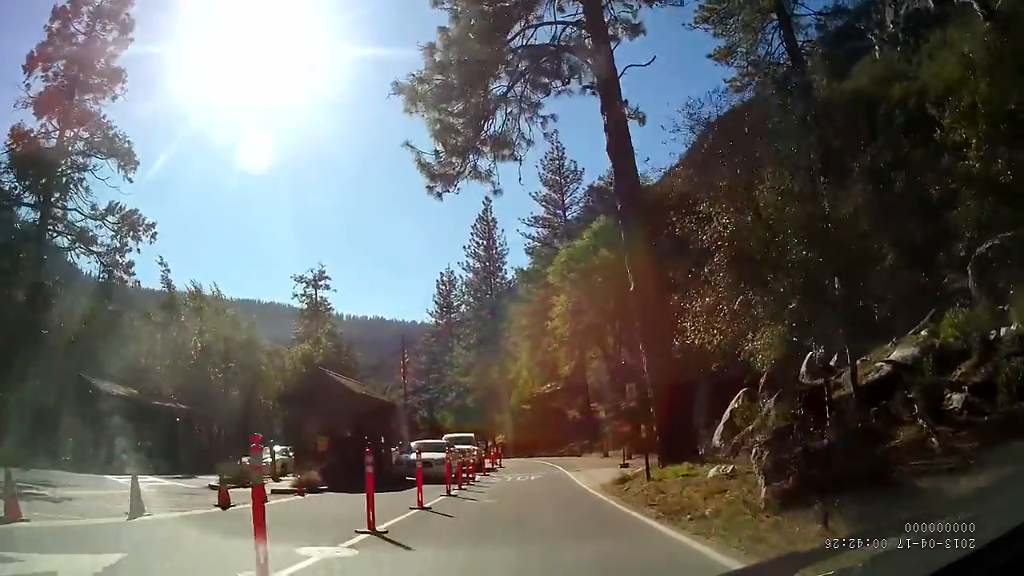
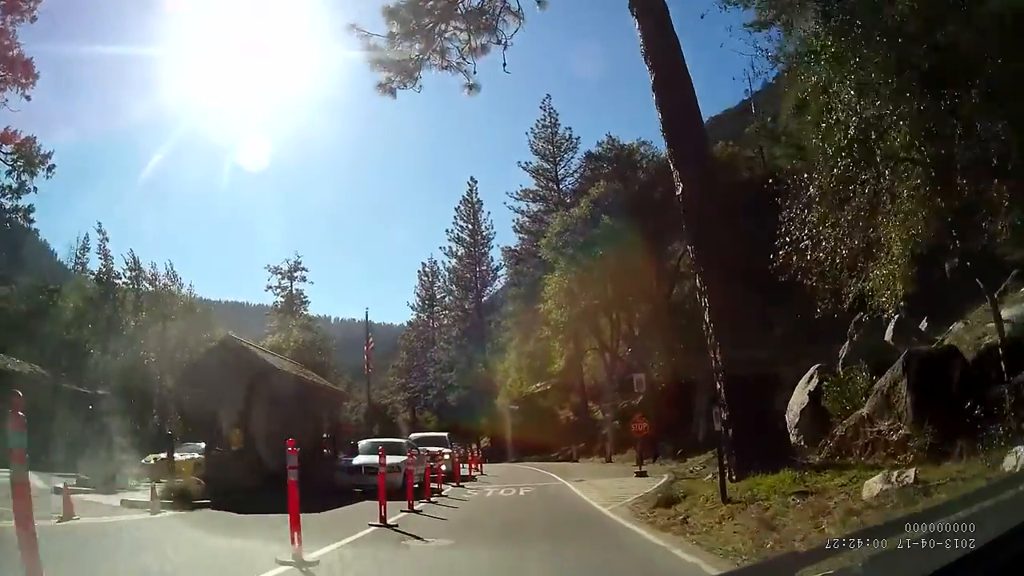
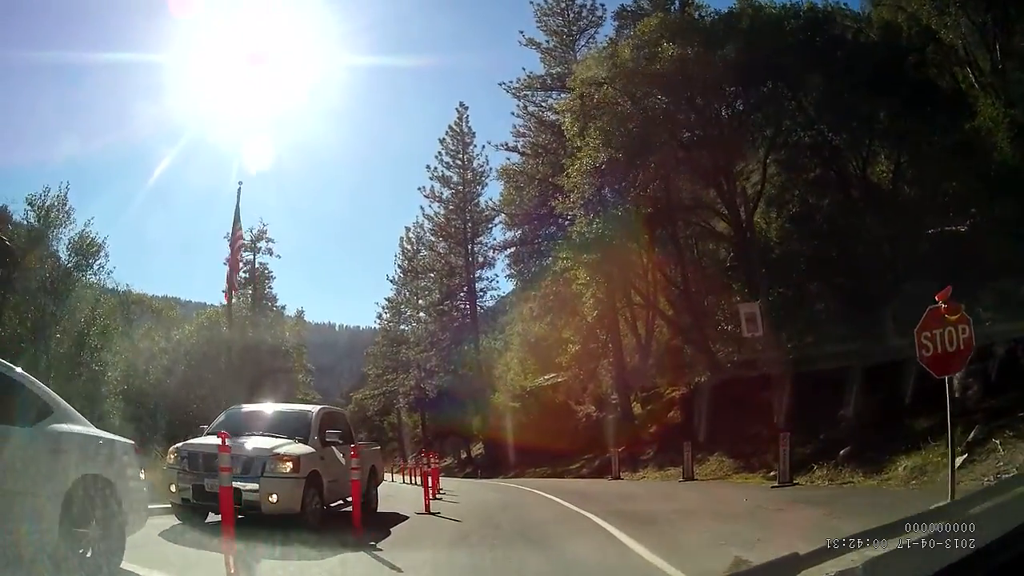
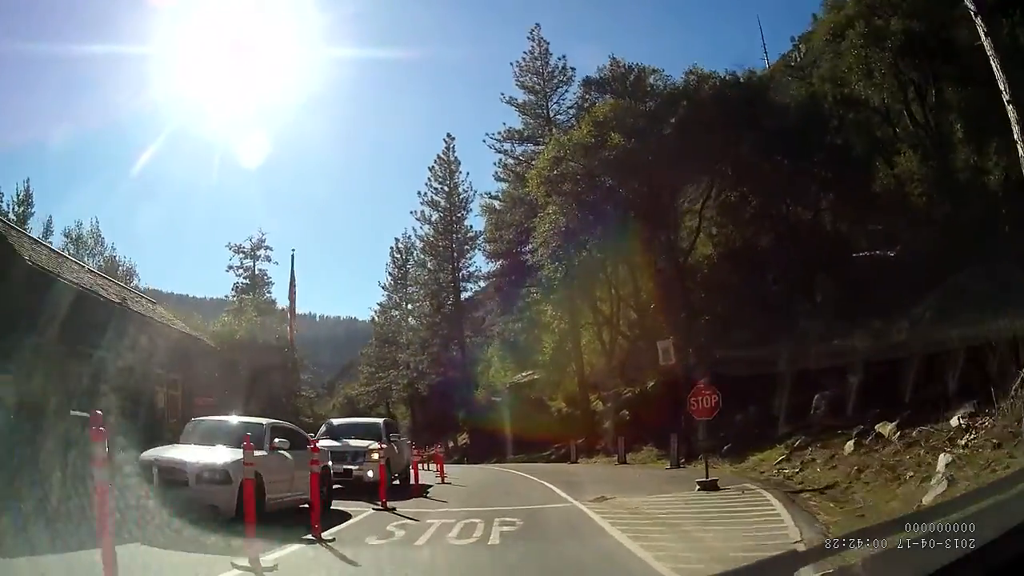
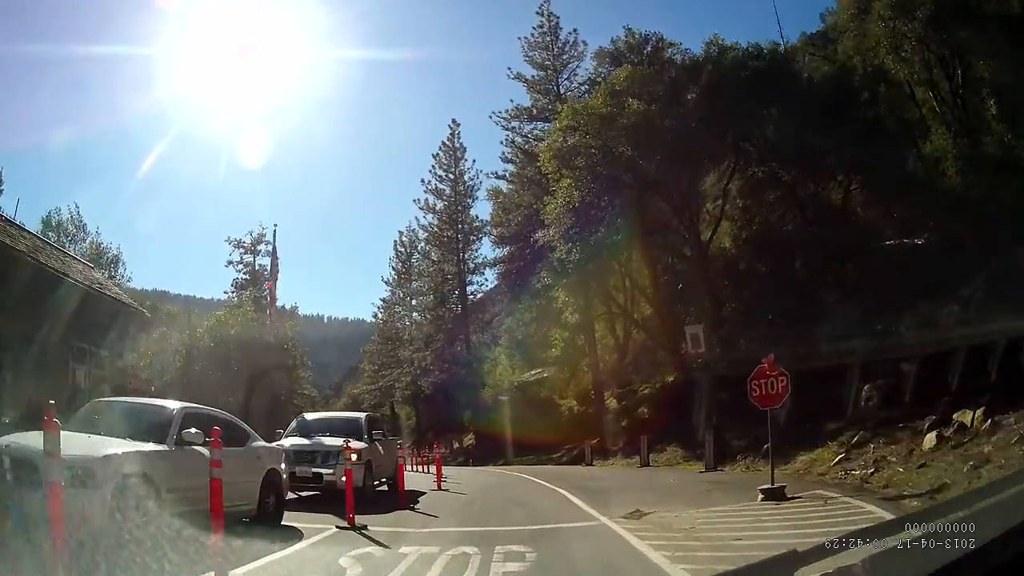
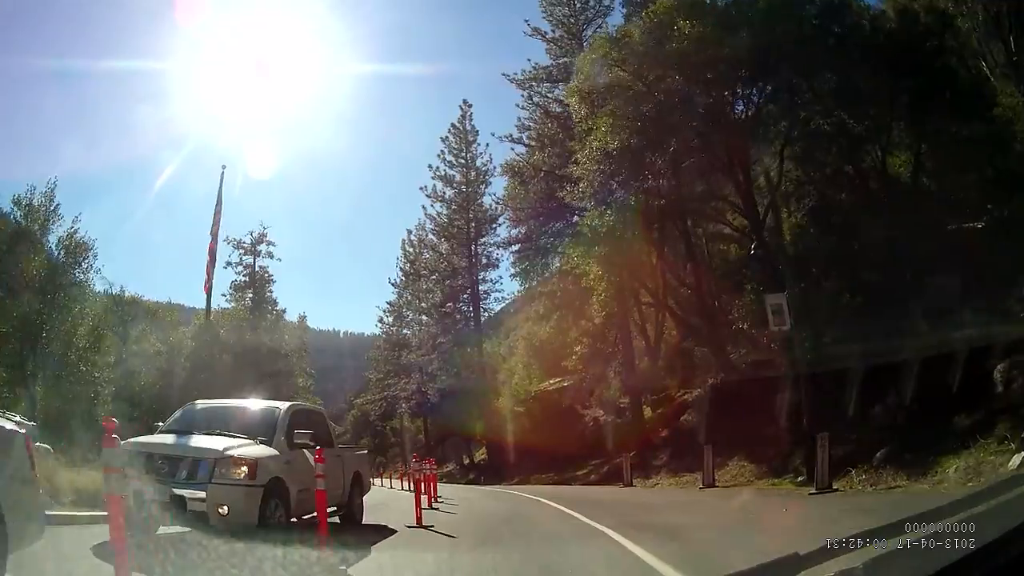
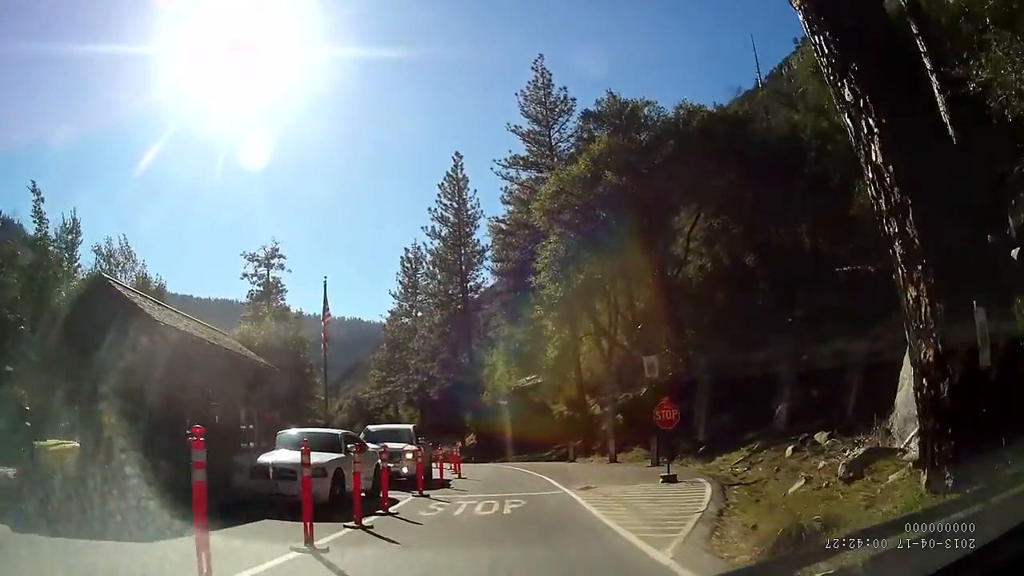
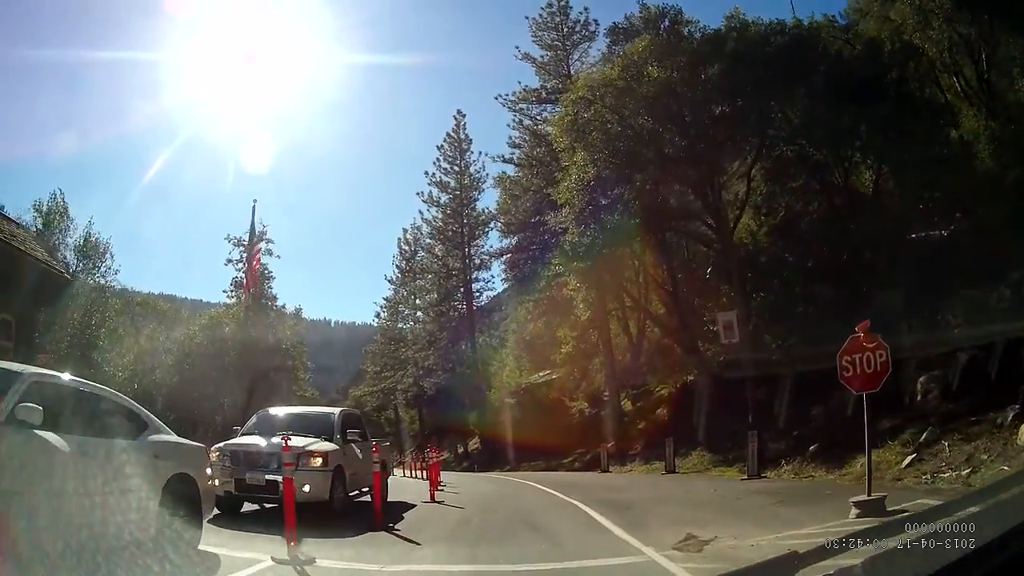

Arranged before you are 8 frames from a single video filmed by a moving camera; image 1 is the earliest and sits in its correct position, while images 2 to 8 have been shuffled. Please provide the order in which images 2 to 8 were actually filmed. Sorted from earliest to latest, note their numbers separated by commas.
2, 7, 4, 5, 8, 3, 6
